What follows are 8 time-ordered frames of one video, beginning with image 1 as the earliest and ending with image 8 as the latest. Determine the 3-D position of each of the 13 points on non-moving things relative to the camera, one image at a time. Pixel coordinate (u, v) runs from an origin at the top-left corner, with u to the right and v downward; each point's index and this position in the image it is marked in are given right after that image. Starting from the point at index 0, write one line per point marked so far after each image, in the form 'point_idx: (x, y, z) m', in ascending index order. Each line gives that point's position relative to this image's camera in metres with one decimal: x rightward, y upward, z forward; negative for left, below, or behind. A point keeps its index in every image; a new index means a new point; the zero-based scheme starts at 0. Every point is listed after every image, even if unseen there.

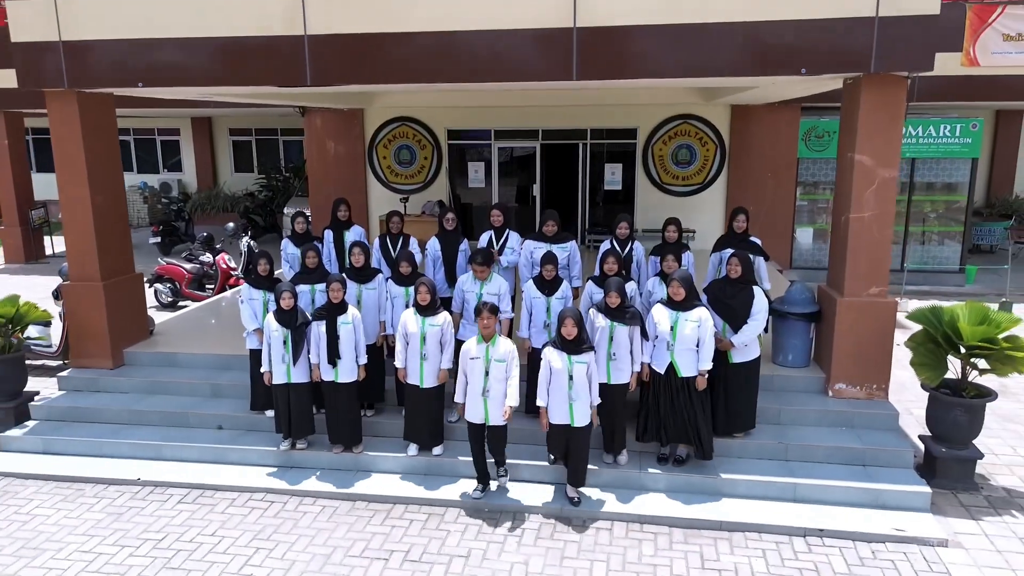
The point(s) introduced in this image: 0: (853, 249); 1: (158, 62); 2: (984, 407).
0: (+1.6, +0.2, +5.0) m
1: (-1.7, +1.1, +5.3) m
2: (+2.0, -0.5, +4.4) m
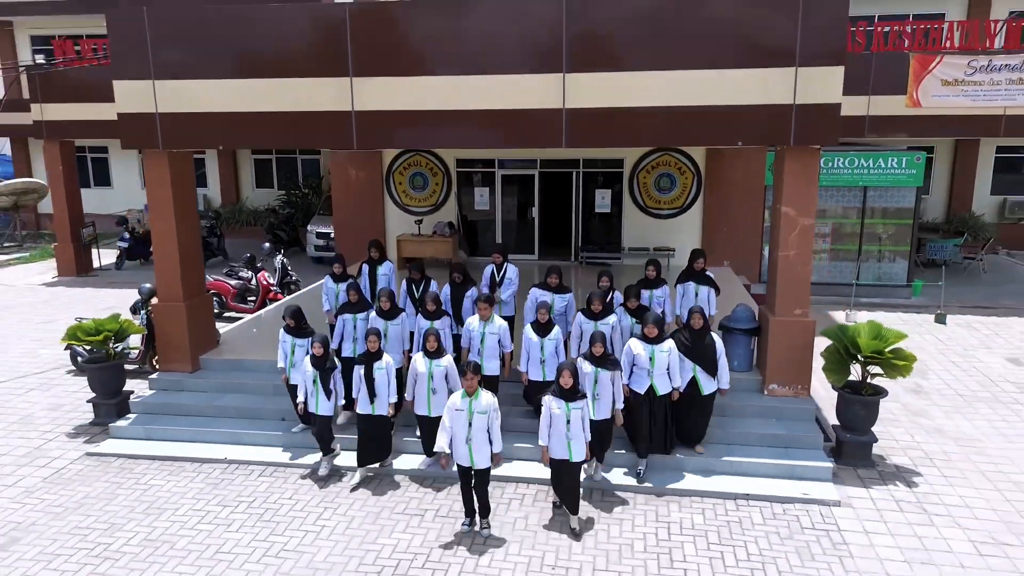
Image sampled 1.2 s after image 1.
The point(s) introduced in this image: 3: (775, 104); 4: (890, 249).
0: (+1.6, 0.0, +6.3) m
1: (-1.7, +1.0, +6.6) m
2: (+2.0, -0.6, +5.8) m
3: (+1.5, +1.0, +6.0) m
4: (+4.0, +0.4, +11.2) m
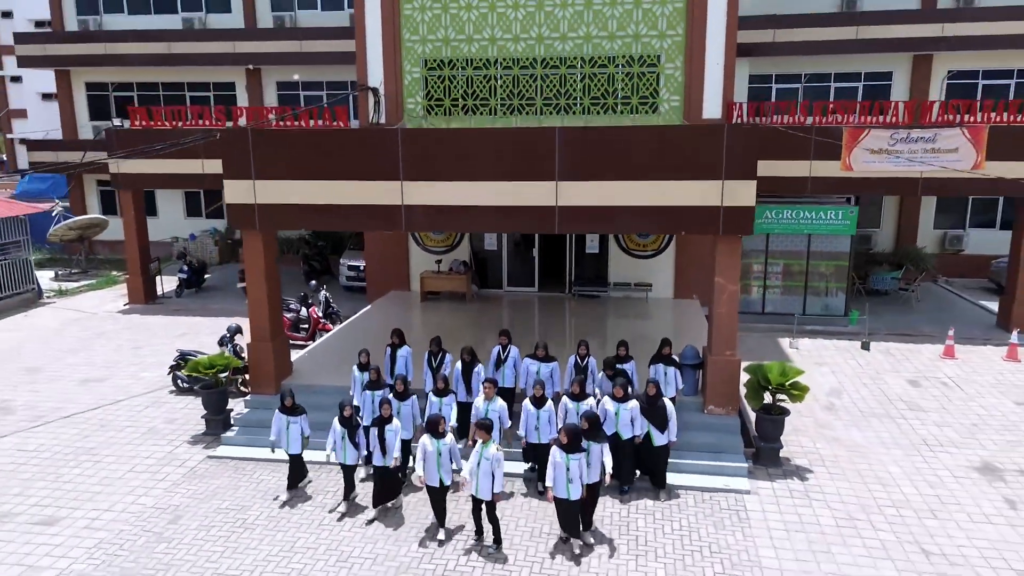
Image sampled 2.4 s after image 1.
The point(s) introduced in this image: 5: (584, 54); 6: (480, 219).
0: (+1.7, -0.3, +8.5) m
1: (-1.6, +0.6, +8.8) m
2: (+2.0, -1.0, +8.0) m
3: (+1.5, +0.6, +8.2) m
4: (+4.1, 0.0, +13.5) m
5: (+0.9, +2.9, +13.3) m
6: (-0.3, +0.6, +8.6) m
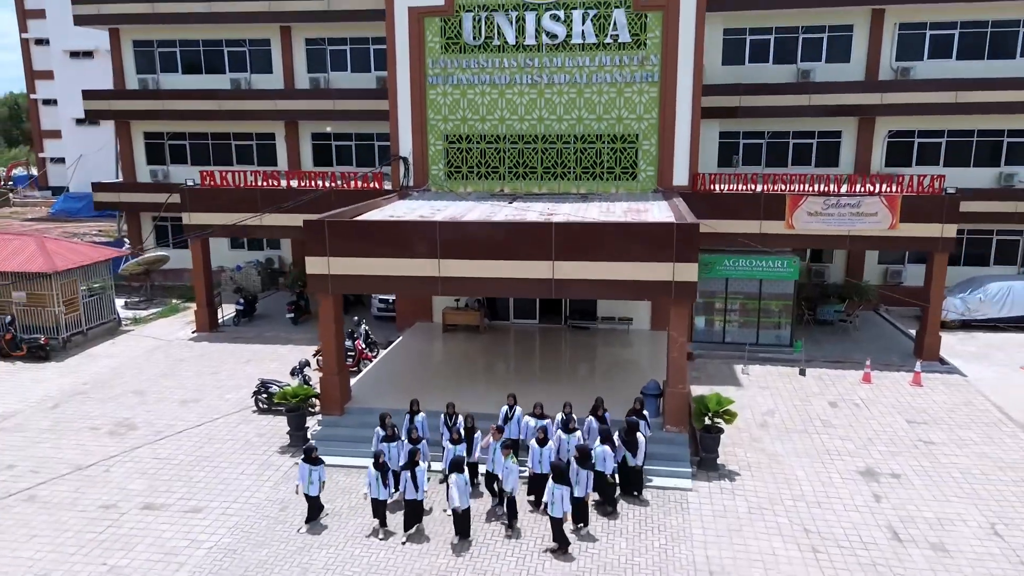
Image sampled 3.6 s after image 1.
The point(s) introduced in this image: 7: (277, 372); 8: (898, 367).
0: (+1.7, -0.9, +11.5) m
1: (-1.5, +0.1, +11.8) m
2: (+2.1, -1.5, +11.0) m
3: (+1.6, +0.1, +11.2) m
4: (+4.1, -0.5, +16.4) m
5: (+1.0, +2.4, +16.2) m
6: (-0.2, 0.0, +11.5) m
7: (-3.3, -1.2, +15.0) m
8: (+5.6, -1.1, +15.3) m
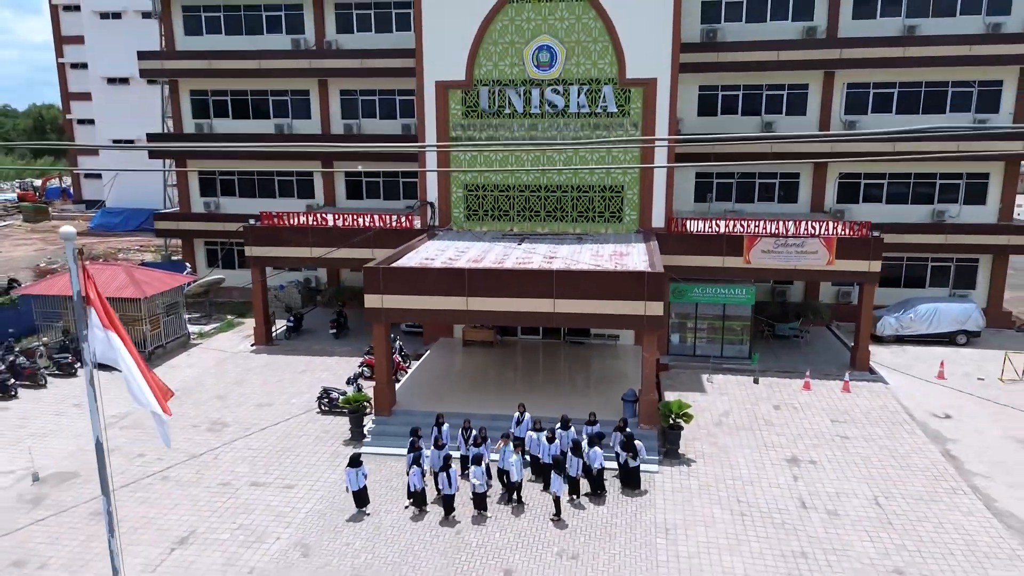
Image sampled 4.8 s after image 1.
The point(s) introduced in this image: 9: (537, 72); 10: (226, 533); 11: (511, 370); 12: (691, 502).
0: (+1.9, -1.3, +15.0) m
1: (-1.4, -0.4, +15.3) m
2: (+2.3, -2.0, +14.5) m
3: (+1.8, -0.4, +14.7) m
4: (+4.3, -0.9, +19.9) m
5: (+1.2, +1.9, +19.8) m
6: (0.0, -0.4, +15.1) m
7: (-3.2, -1.6, +18.5) m
8: (+5.7, -1.6, +18.9) m
9: (+0.5, +3.9, +19.7) m
10: (-3.2, -2.8, +12.1) m
11: (0.0, -1.4, +18.8) m
12: (+2.2, -2.6, +13.0) m
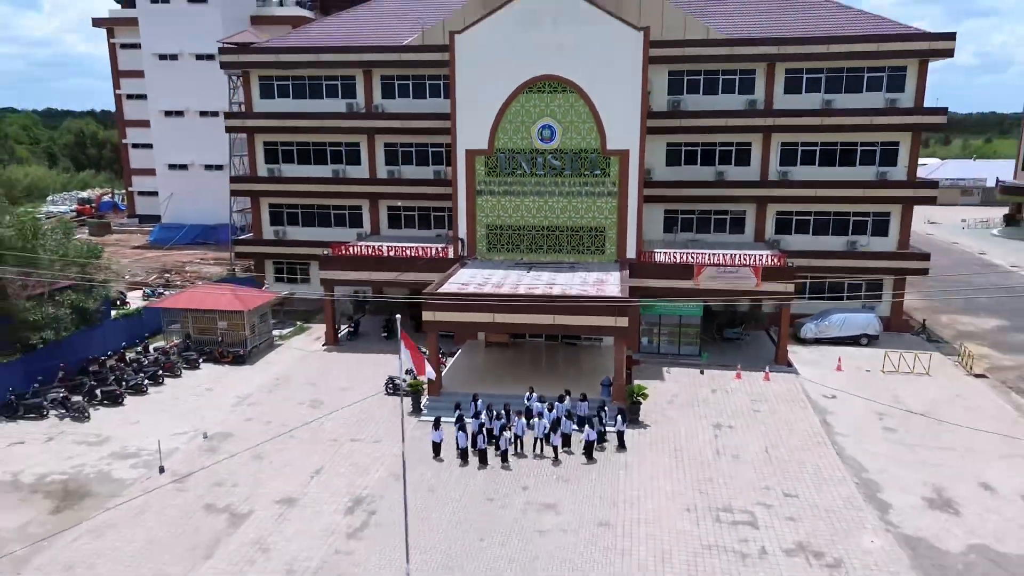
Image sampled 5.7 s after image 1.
0: (+2.2, -1.7, +21.7) m
1: (-1.1, -0.8, +22.0) m
2: (+2.5, -2.4, +21.2) m
3: (+2.0, -0.8, +21.4) m
4: (+4.6, -1.3, +26.7) m
5: (+1.4, +1.6, +26.5) m
6: (+0.2, -0.8, +21.8) m
7: (-2.9, -2.0, +25.2) m
8: (+6.0, -2.0, +25.6) m
9: (+0.7, +3.6, +26.4) m
10: (-3.0, -3.2, +18.8) m
11: (+0.2, -1.8, +25.5) m
12: (+2.5, -3.0, +19.7) m
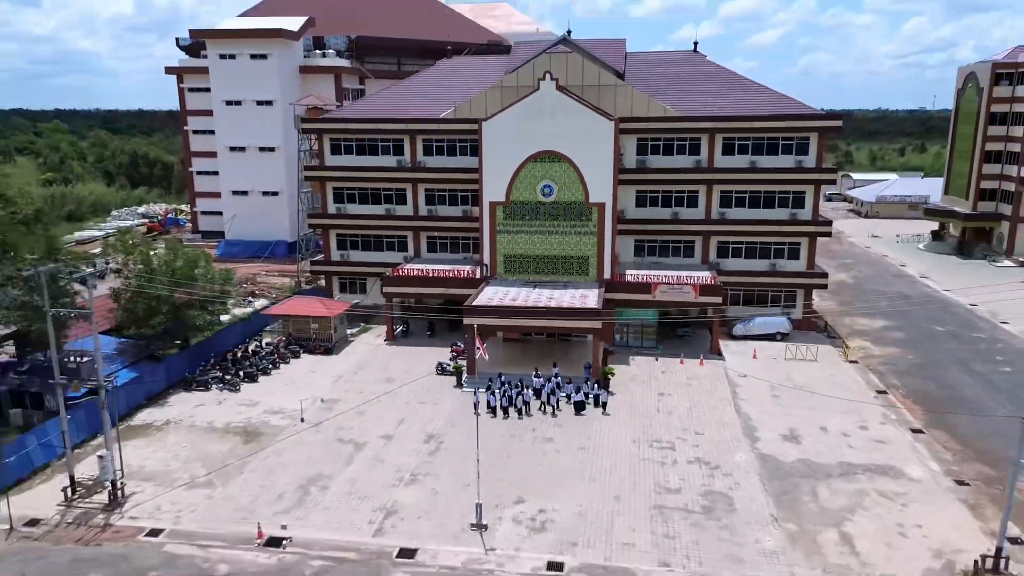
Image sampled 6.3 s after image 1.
0: (+2.5, -2.1, +32.3) m
1: (-0.8, -1.2, +32.6) m
2: (+2.9, -2.8, +31.8) m
3: (+2.4, -1.2, +32.0) m
4: (+4.9, -1.7, +37.2) m
5: (+1.8, +1.1, +37.0) m
6: (+0.6, -1.2, +32.4) m
7: (-2.5, -2.4, +35.8) m
8: (+6.4, -2.4, +36.2) m
9: (+1.1, +3.2, +37.0) m
10: (-2.6, -3.6, +29.4) m
11: (+0.6, -2.2, +36.1) m
12: (+2.8, -3.4, +30.3) m
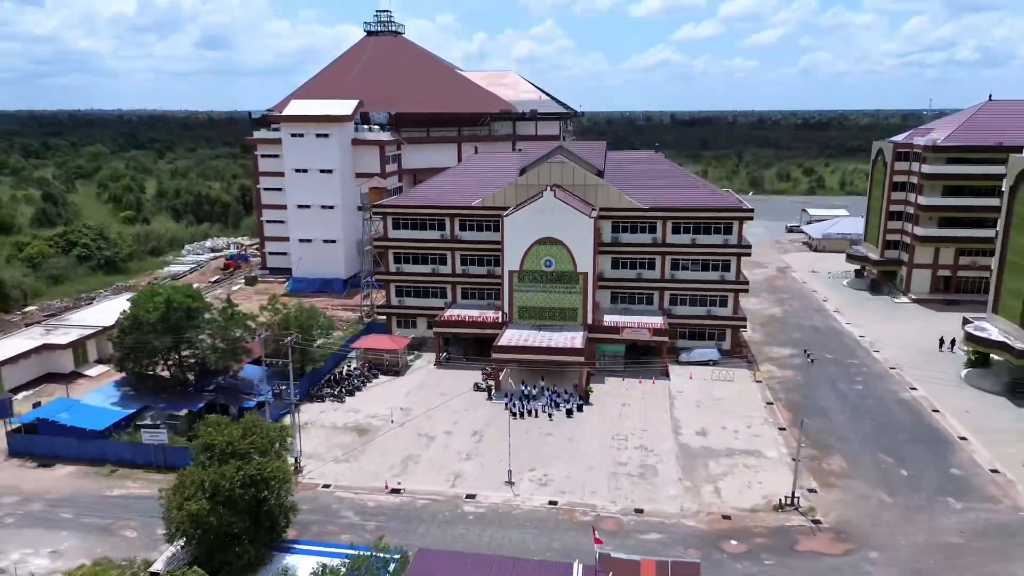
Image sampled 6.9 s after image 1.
0: (+3.1, -4.3, +48.8) m
1: (-0.2, -3.3, +49.1) m
2: (+3.5, -4.9, +48.3) m
3: (+3.0, -3.3, +48.5) m
4: (+5.5, -3.8, +53.8) m
5: (+2.4, -1.0, +53.5) m
6: (+1.2, -3.4, +48.9) m
7: (-1.9, -4.5, +52.3) m
8: (+7.0, -4.5, +52.7) m
9: (+1.7, +1.0, +53.5) m
10: (-2.0, -5.8, +45.9) m
11: (+1.2, -4.4, +52.6) m
12: (+3.4, -5.6, +46.9) m
